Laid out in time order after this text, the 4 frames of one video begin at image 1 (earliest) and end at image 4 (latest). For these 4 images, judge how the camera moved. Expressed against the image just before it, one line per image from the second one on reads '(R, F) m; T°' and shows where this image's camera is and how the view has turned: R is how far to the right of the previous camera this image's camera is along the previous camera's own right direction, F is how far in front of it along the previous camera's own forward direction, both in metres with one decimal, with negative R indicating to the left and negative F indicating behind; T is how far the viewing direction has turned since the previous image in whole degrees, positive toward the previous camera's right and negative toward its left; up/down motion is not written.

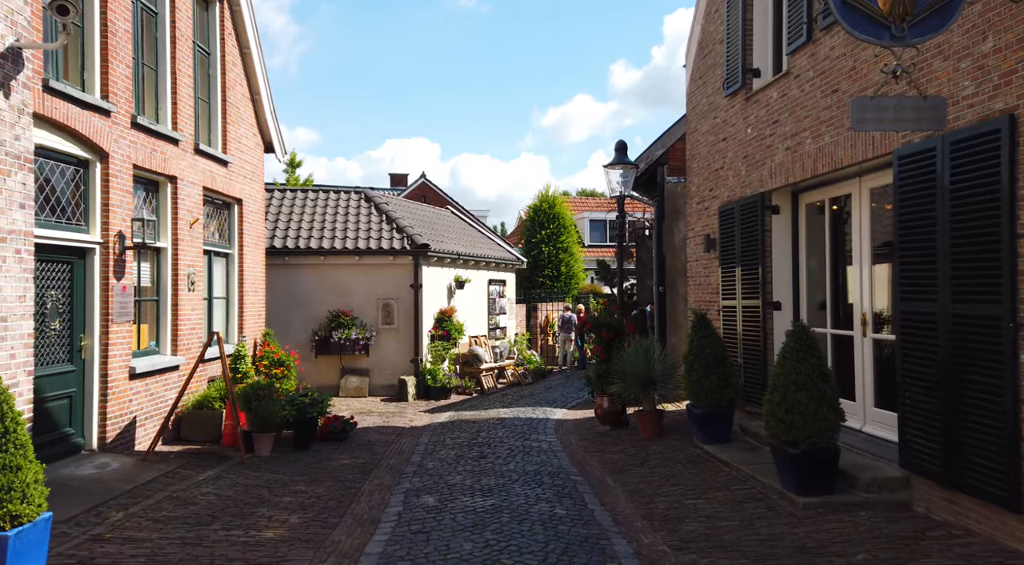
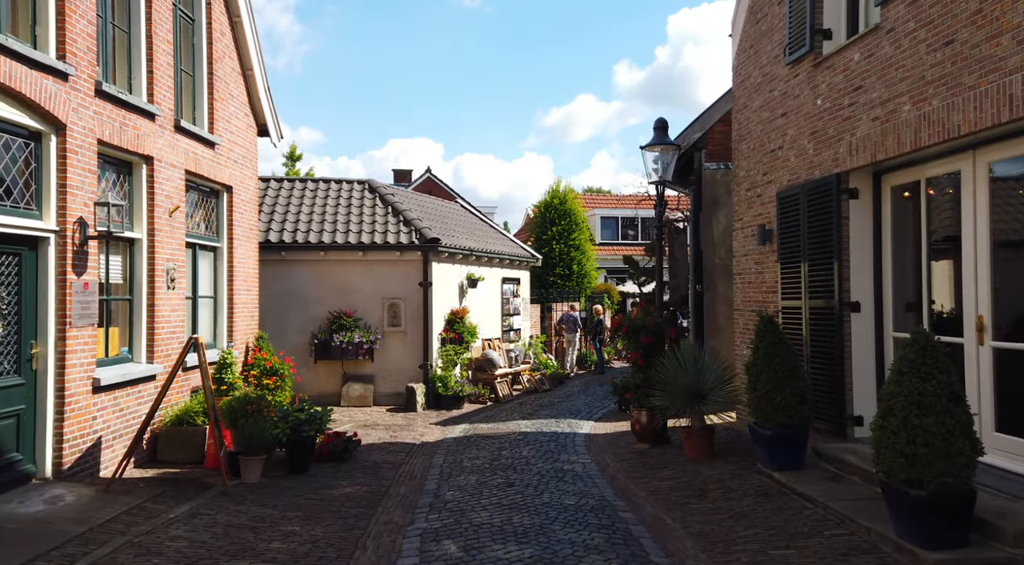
(-0.3, +1.5) m; 0°
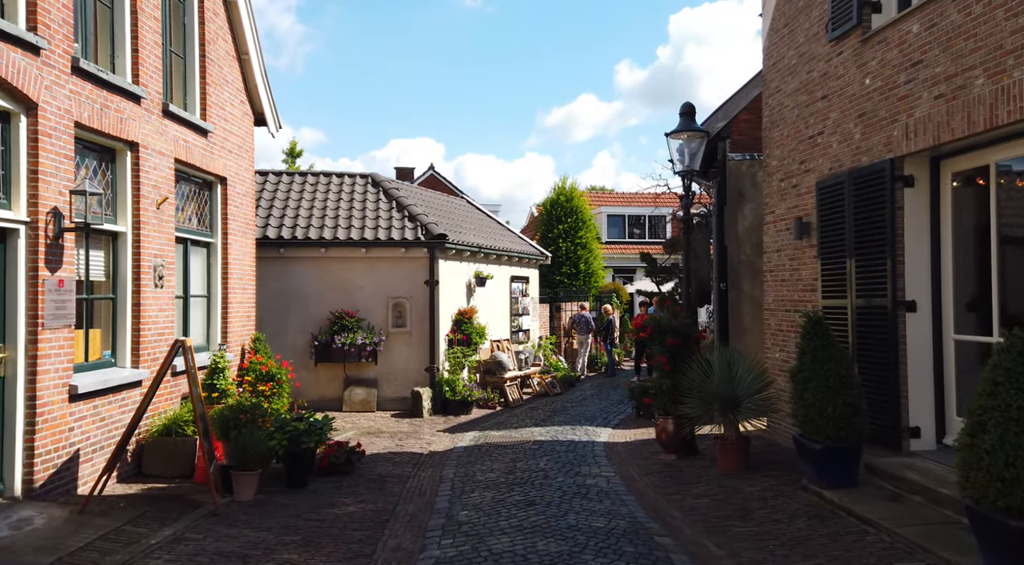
(-0.2, +0.8) m; 0°
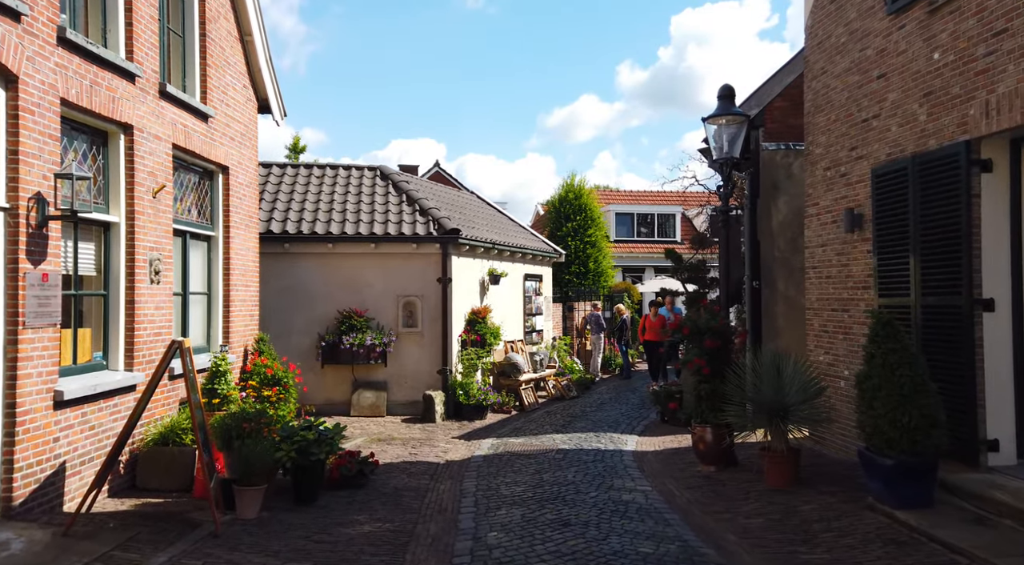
(-0.2, +0.8) m; 0°
